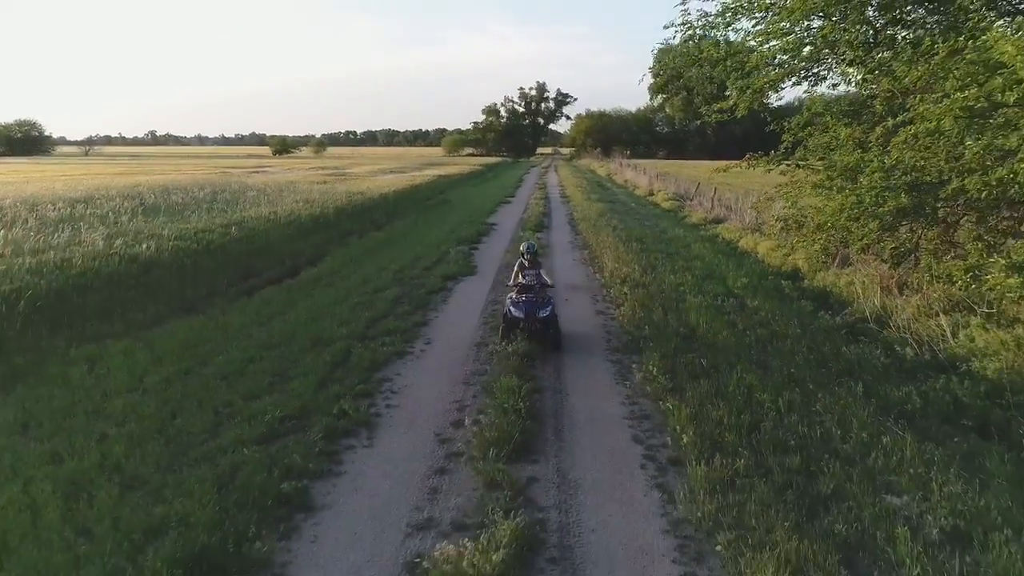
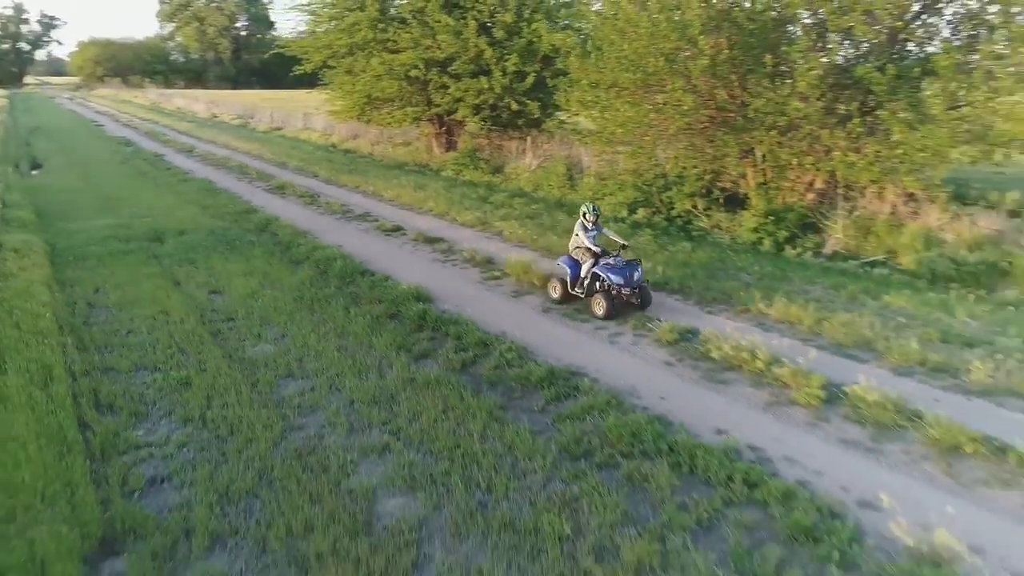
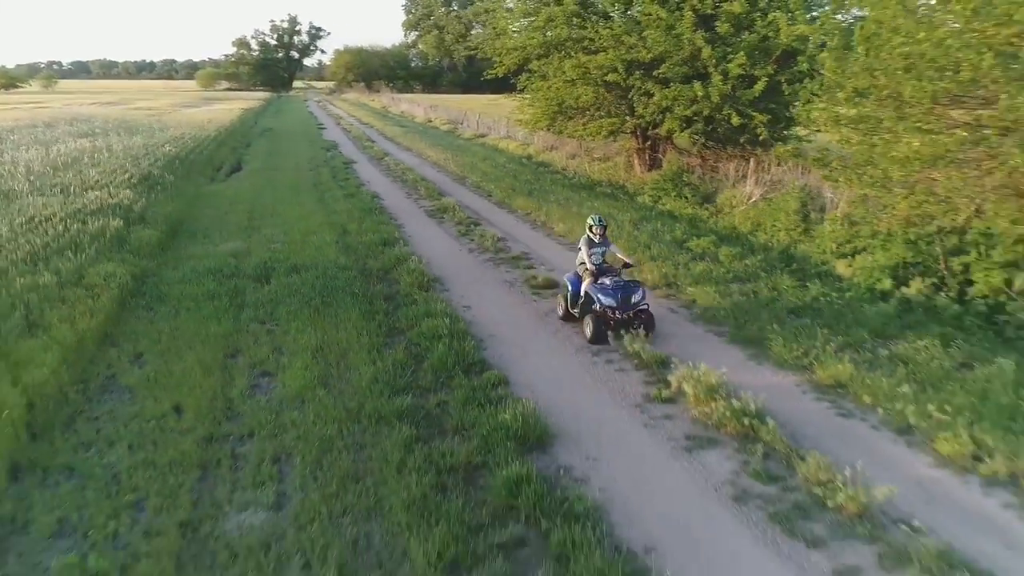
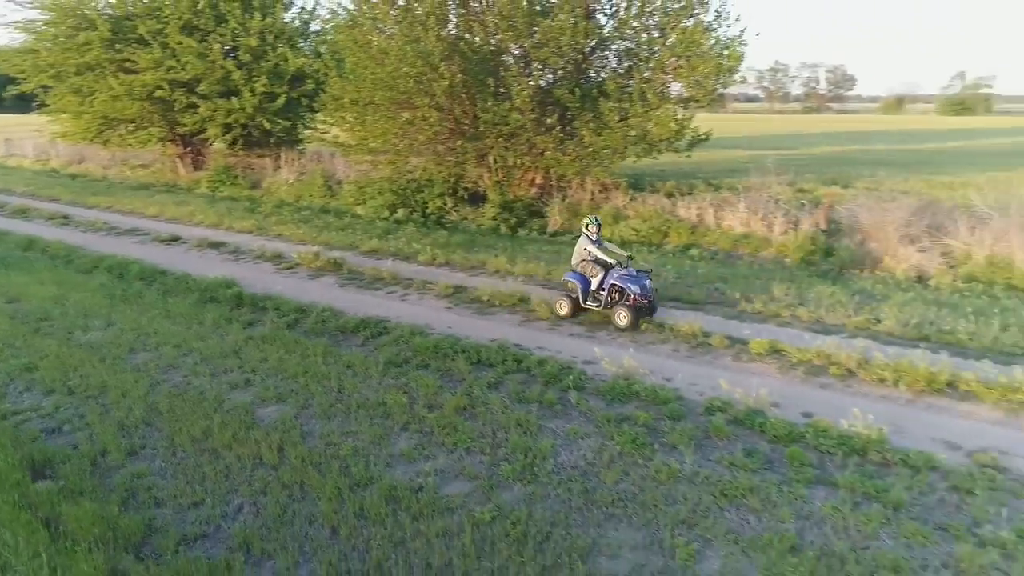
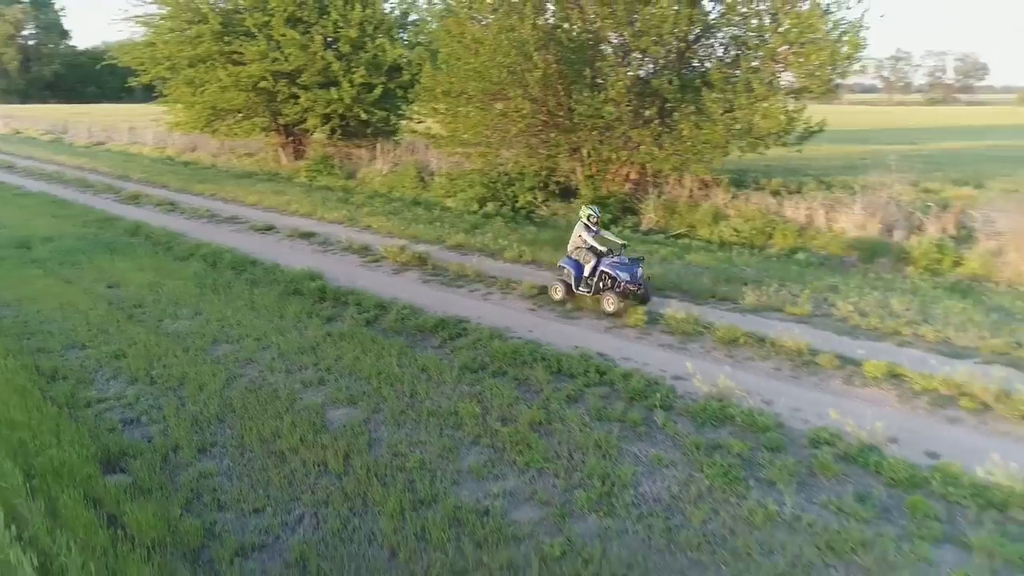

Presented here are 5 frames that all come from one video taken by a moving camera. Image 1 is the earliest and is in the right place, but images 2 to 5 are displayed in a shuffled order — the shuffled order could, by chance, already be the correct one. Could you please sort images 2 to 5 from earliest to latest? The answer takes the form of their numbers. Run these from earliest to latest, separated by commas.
3, 2, 5, 4
